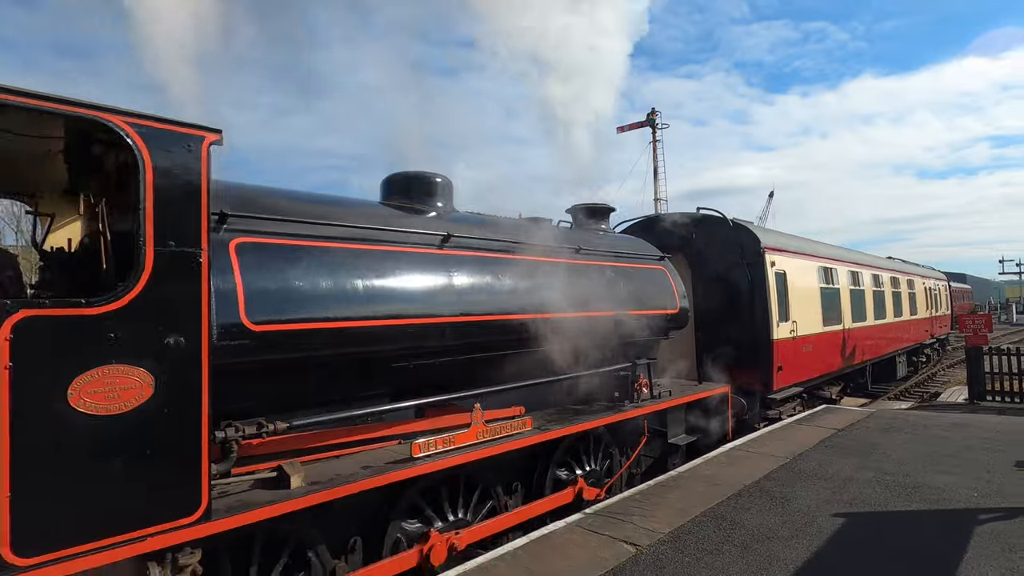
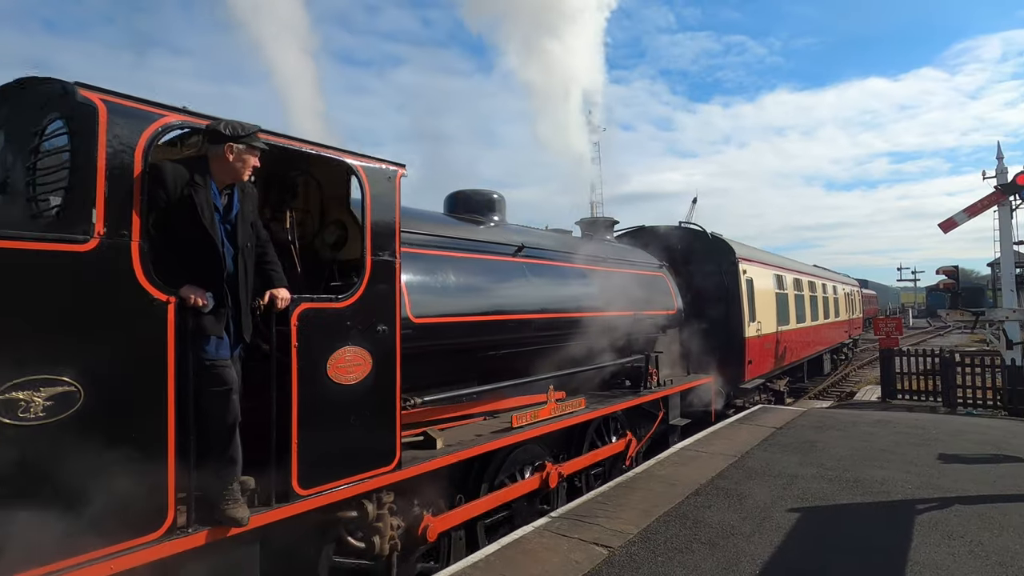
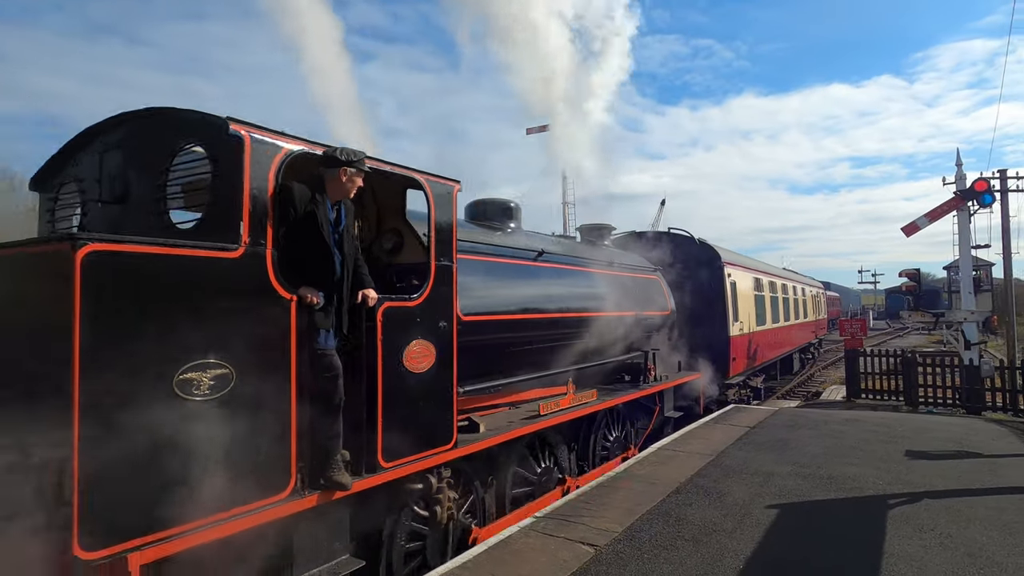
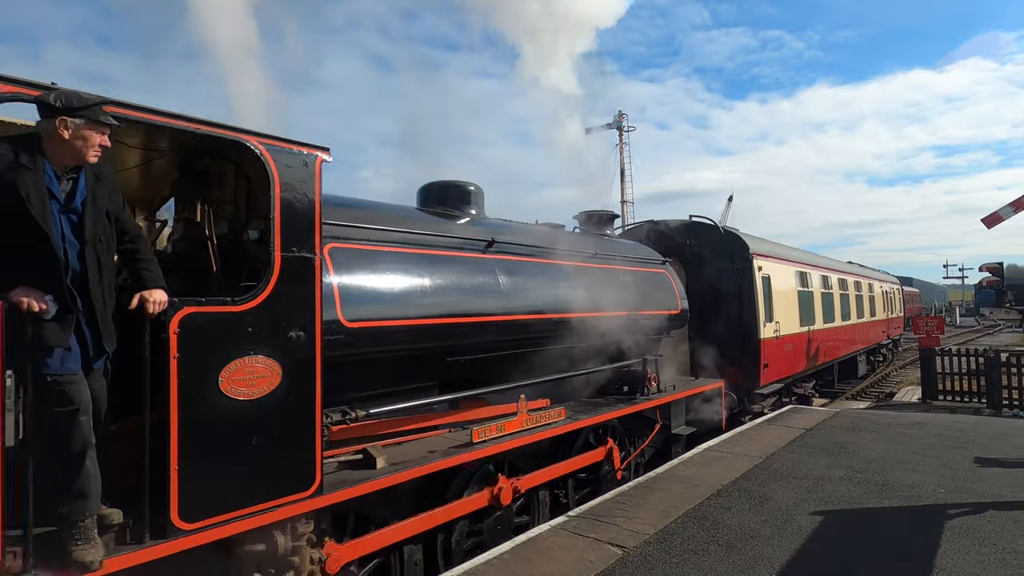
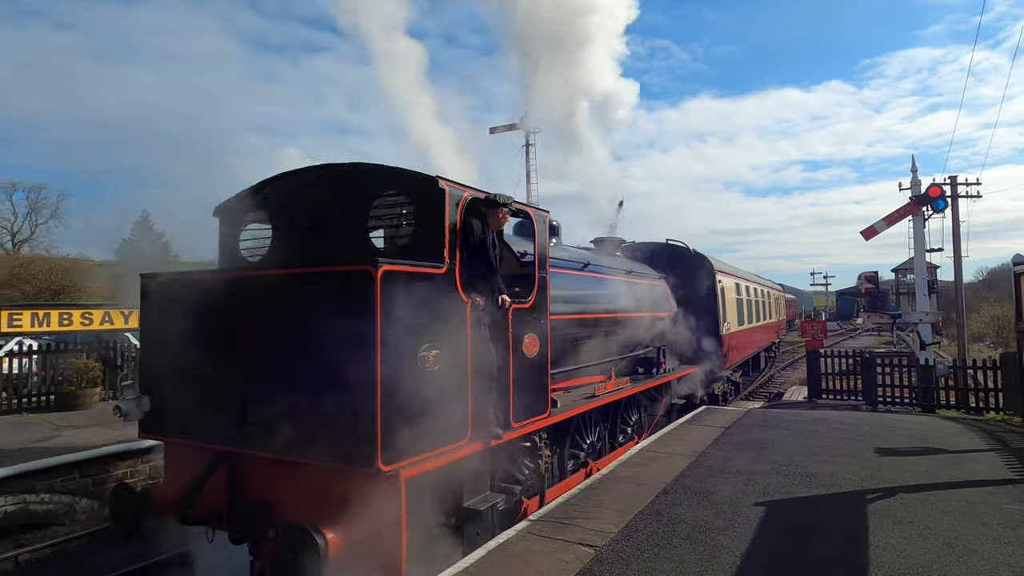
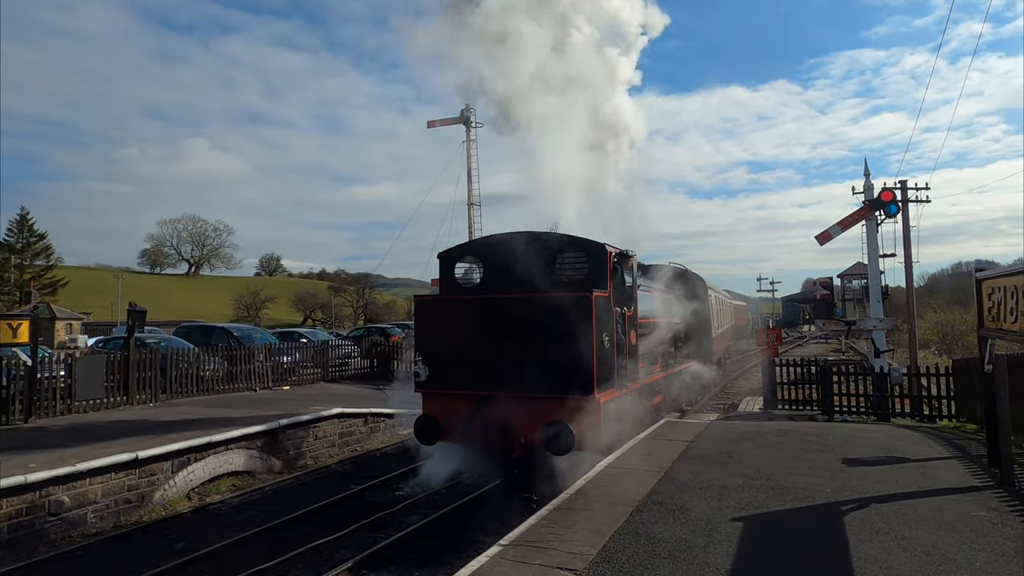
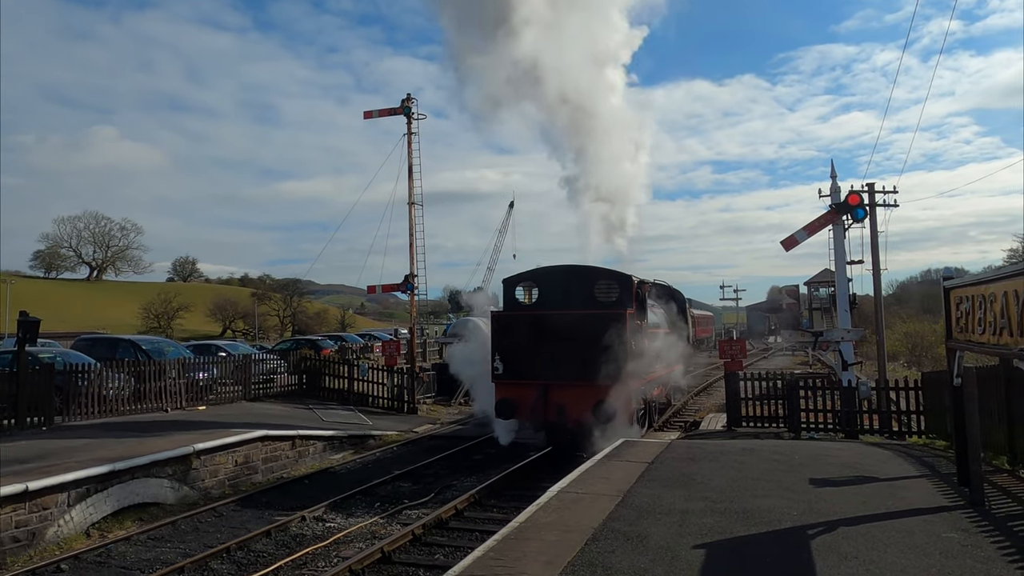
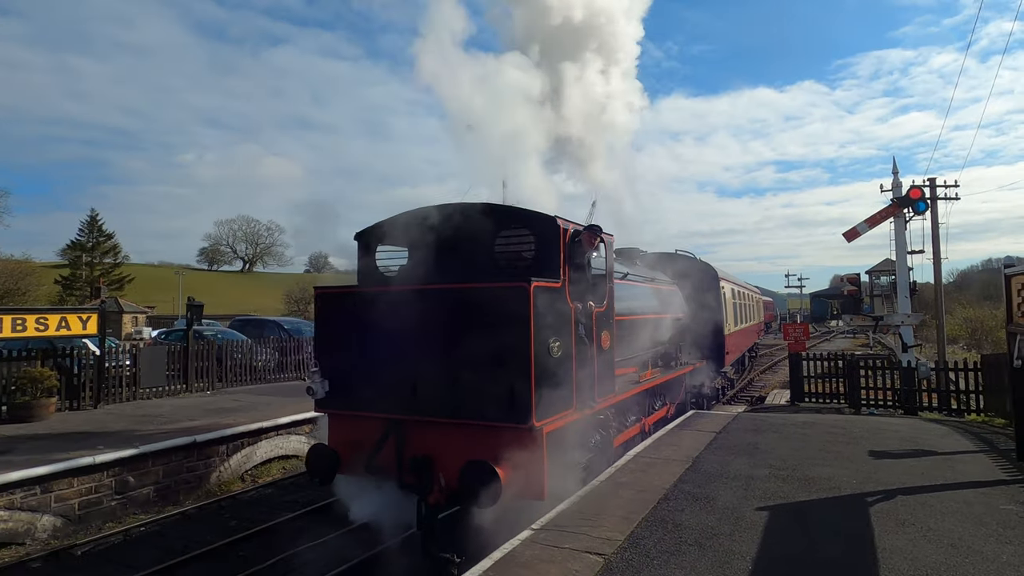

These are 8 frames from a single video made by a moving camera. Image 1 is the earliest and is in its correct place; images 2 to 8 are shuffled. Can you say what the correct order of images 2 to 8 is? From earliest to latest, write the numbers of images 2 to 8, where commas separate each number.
4, 2, 3, 5, 8, 6, 7
